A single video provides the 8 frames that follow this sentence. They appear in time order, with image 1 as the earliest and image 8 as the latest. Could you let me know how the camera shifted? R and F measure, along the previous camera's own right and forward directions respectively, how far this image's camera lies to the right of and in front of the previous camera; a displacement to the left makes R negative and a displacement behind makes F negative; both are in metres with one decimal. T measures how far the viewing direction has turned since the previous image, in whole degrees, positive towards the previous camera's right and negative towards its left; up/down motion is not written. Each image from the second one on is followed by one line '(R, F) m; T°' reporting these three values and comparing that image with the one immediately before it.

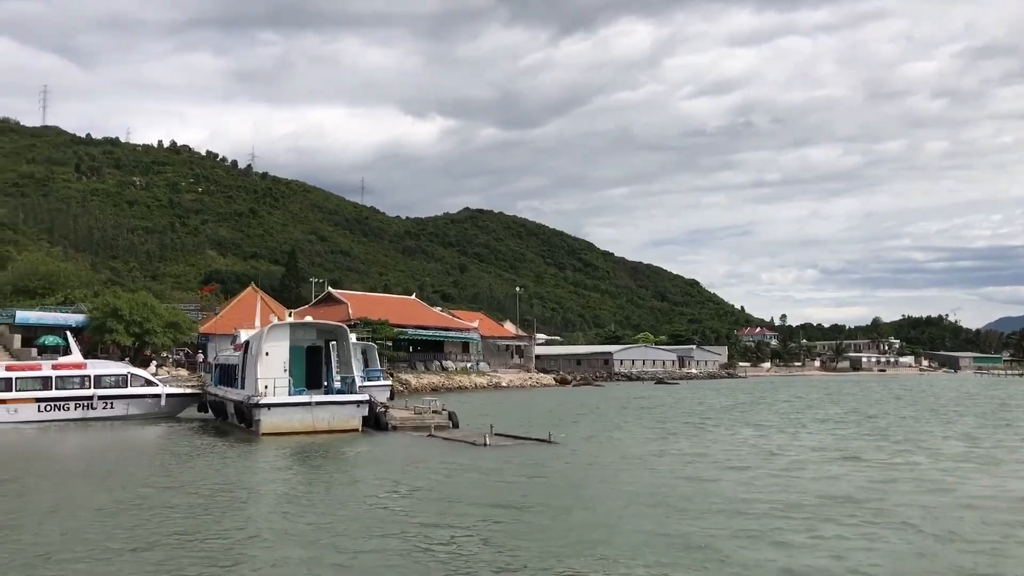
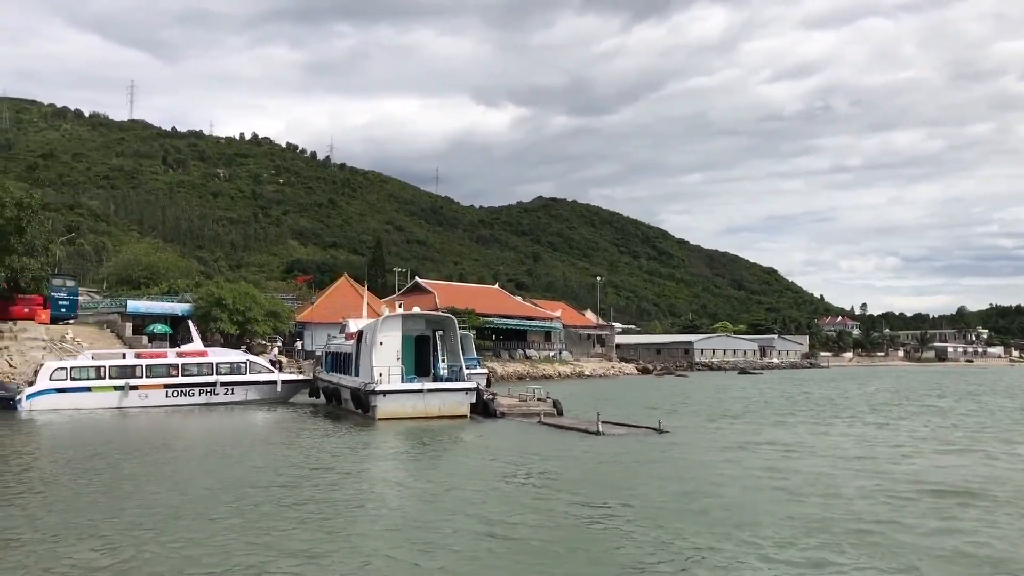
(-0.7, -0.6) m; -4°
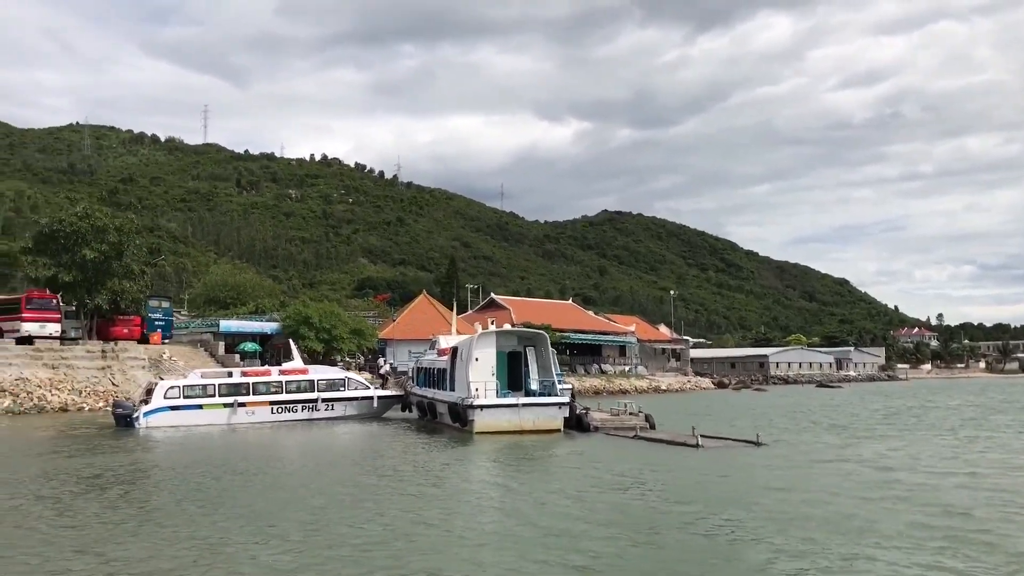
(-0.6, -0.6) m; -4°
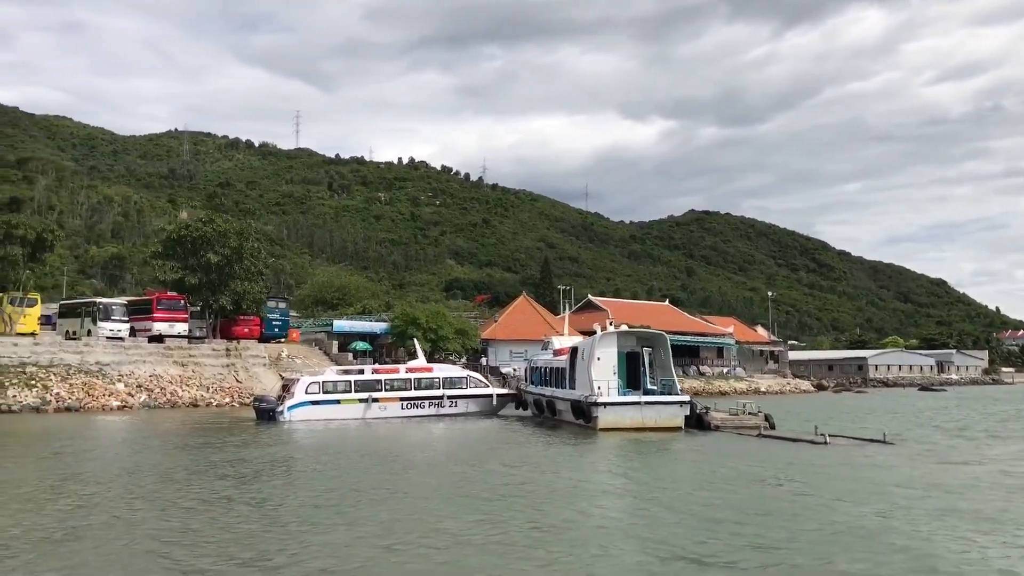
(-0.9, -0.8) m; -5°
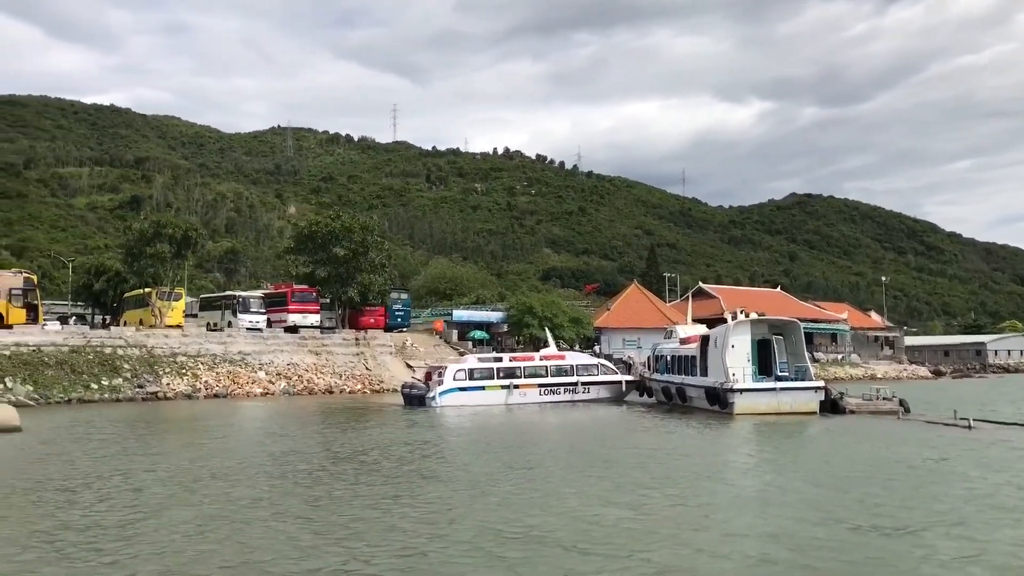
(-1.0, -1.0) m; -6°
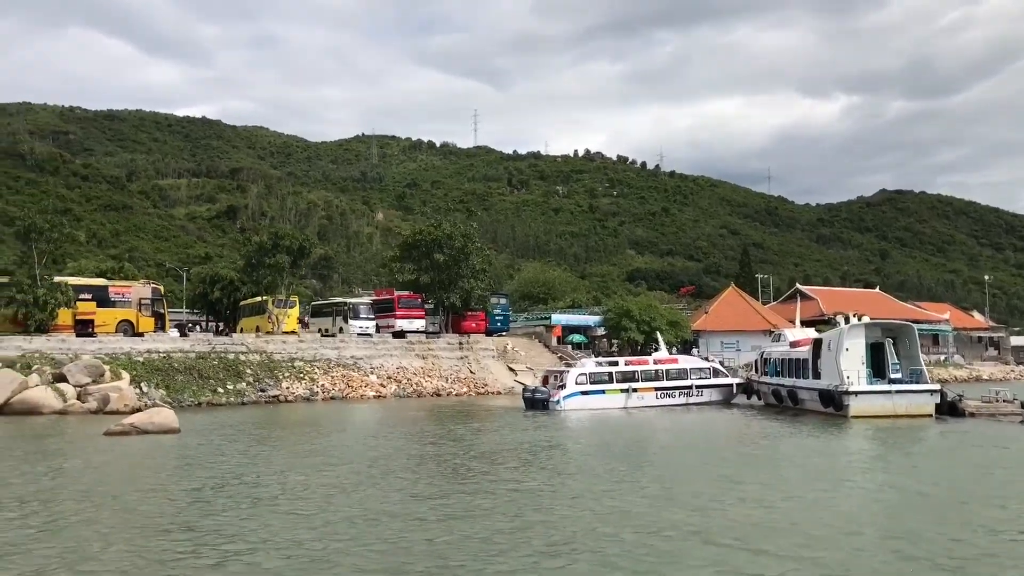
(-0.9, -1.0) m; -5°
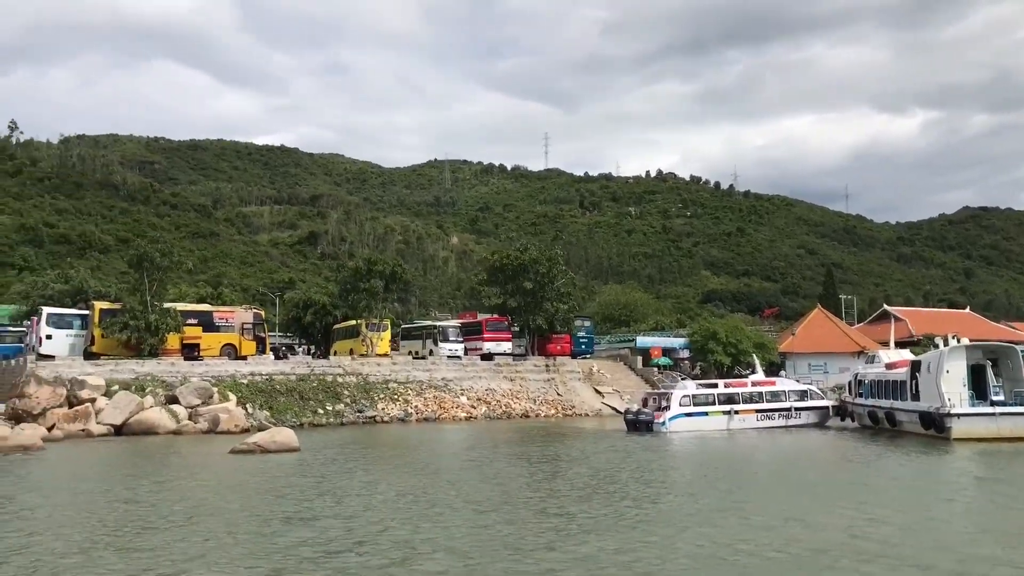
(-0.7, -0.8) m; -4°
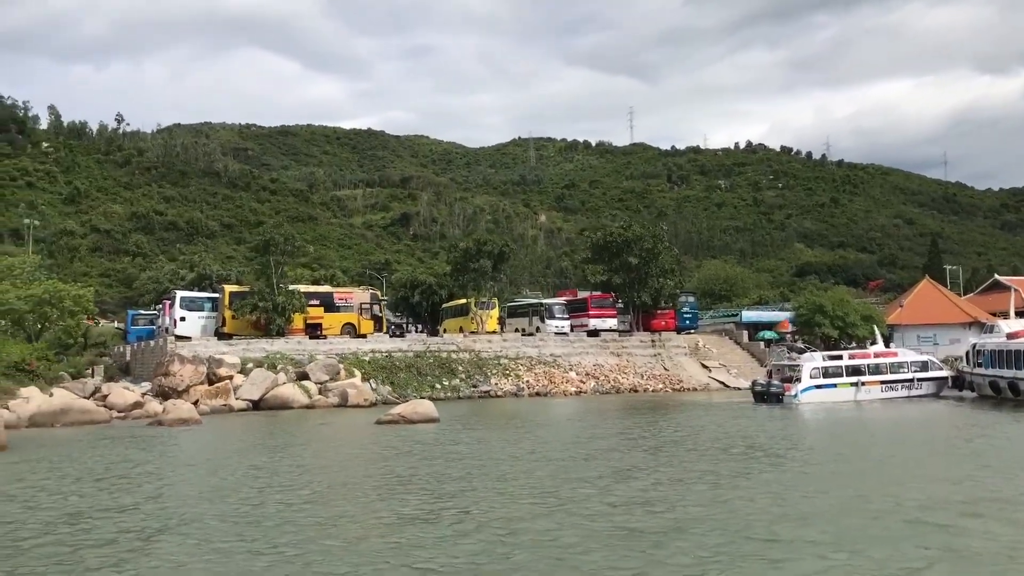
(-1.0, -1.1) m; -5°
